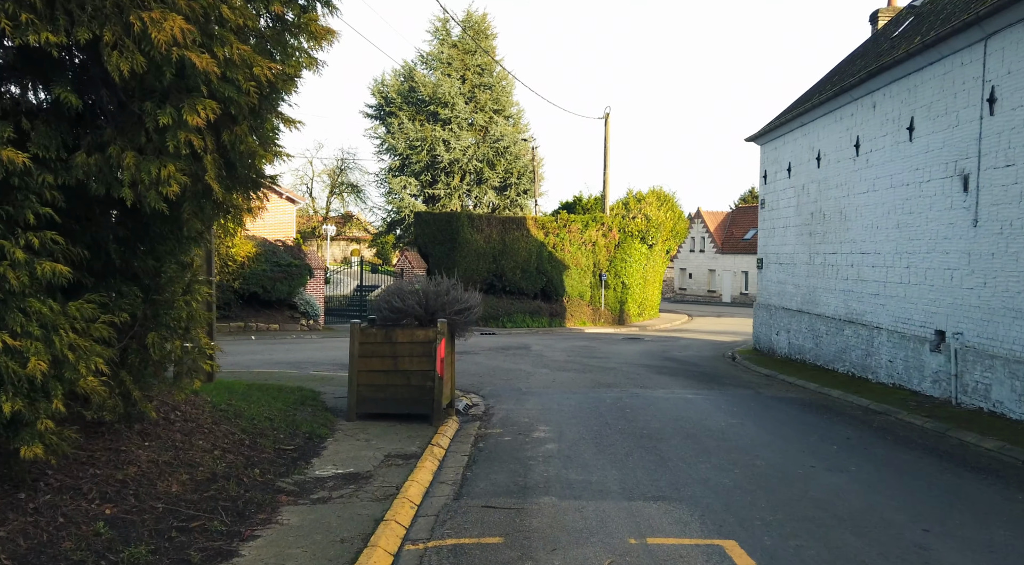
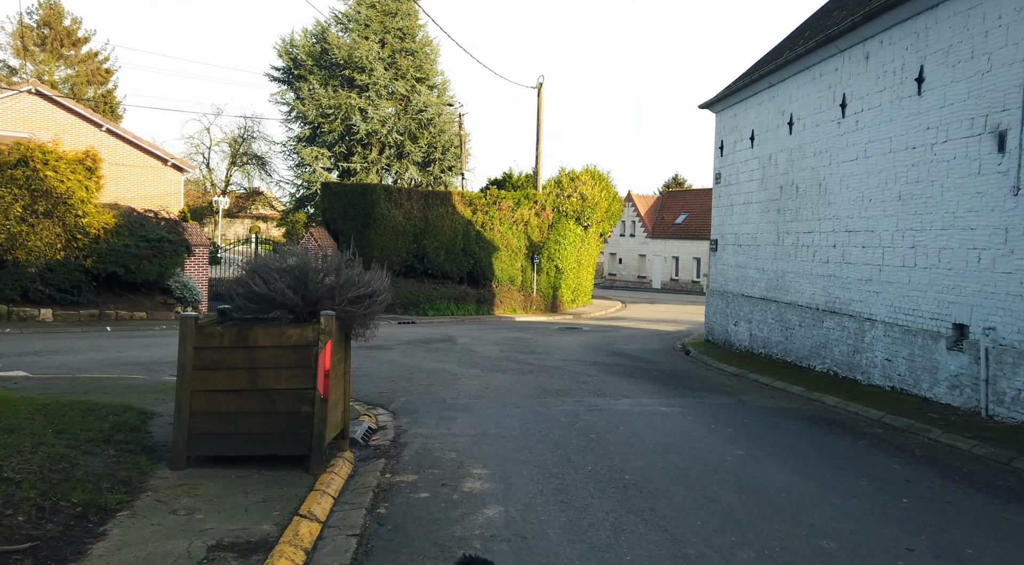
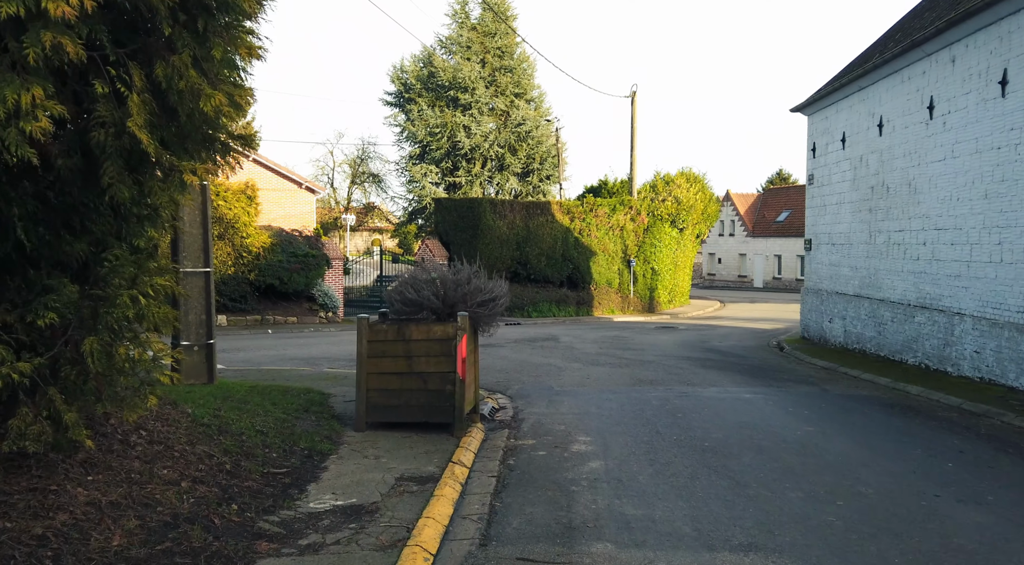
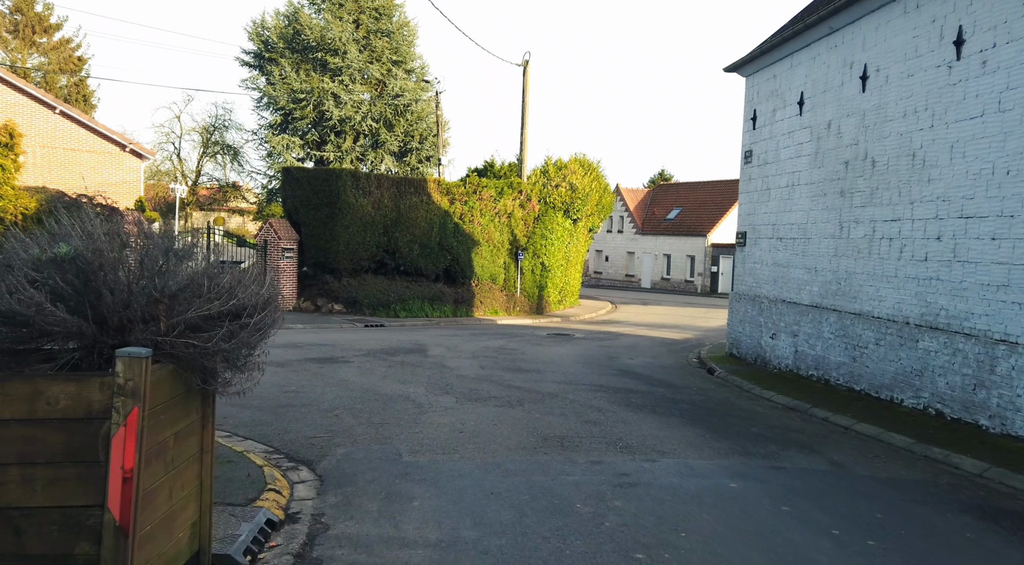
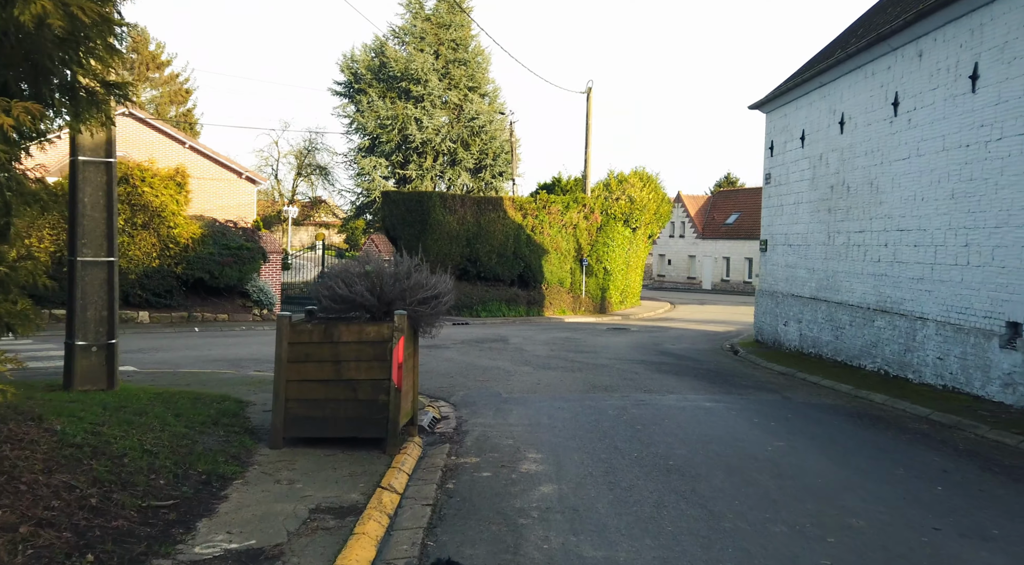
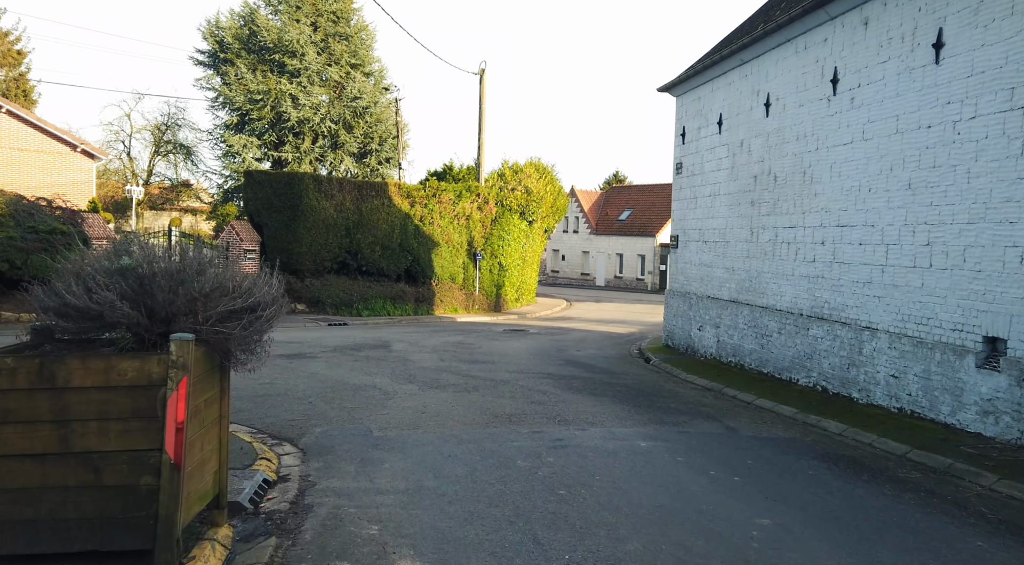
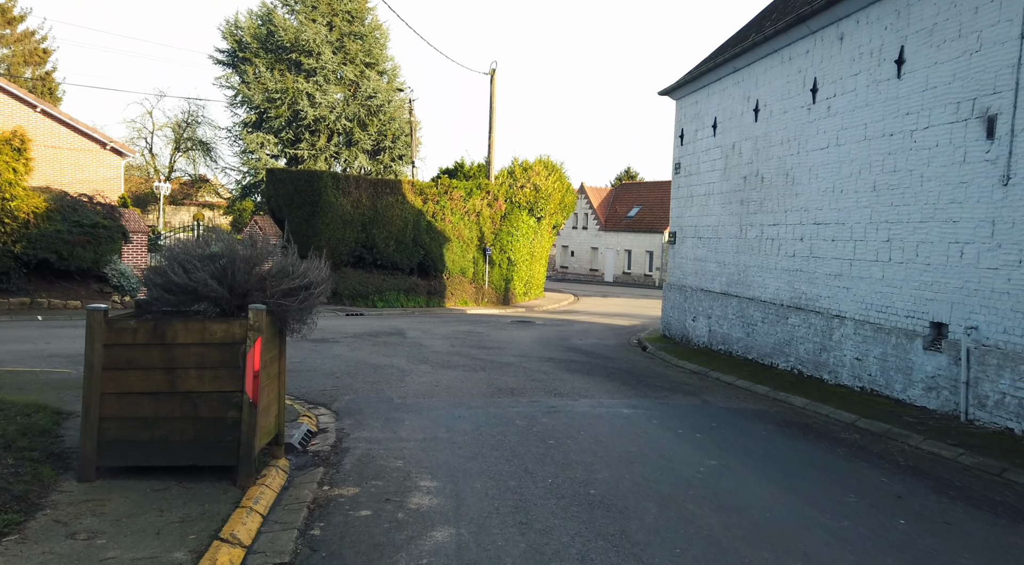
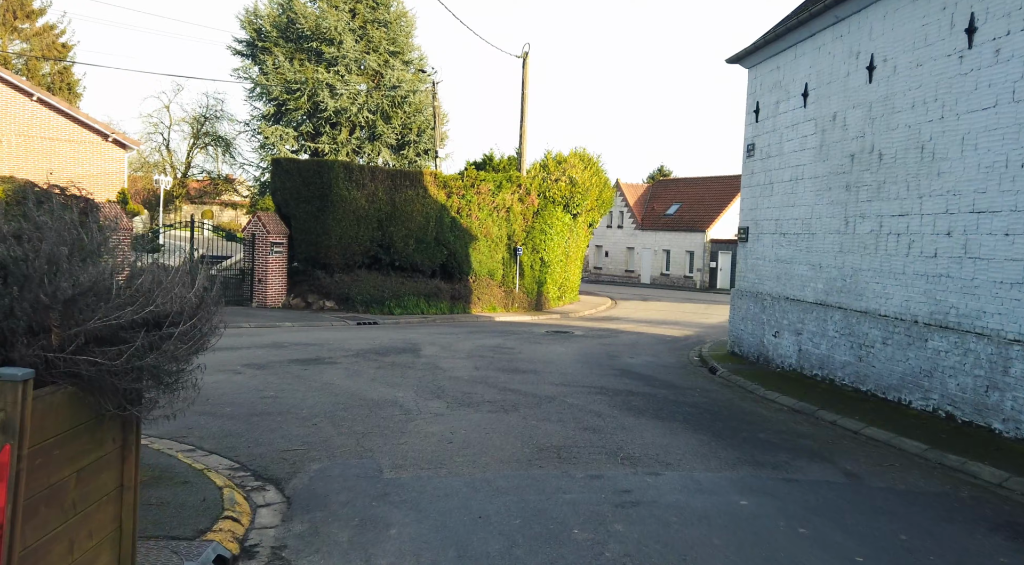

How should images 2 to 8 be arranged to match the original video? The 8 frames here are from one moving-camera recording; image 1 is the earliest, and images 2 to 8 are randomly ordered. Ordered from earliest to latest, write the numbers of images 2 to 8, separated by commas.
3, 5, 2, 7, 6, 4, 8
